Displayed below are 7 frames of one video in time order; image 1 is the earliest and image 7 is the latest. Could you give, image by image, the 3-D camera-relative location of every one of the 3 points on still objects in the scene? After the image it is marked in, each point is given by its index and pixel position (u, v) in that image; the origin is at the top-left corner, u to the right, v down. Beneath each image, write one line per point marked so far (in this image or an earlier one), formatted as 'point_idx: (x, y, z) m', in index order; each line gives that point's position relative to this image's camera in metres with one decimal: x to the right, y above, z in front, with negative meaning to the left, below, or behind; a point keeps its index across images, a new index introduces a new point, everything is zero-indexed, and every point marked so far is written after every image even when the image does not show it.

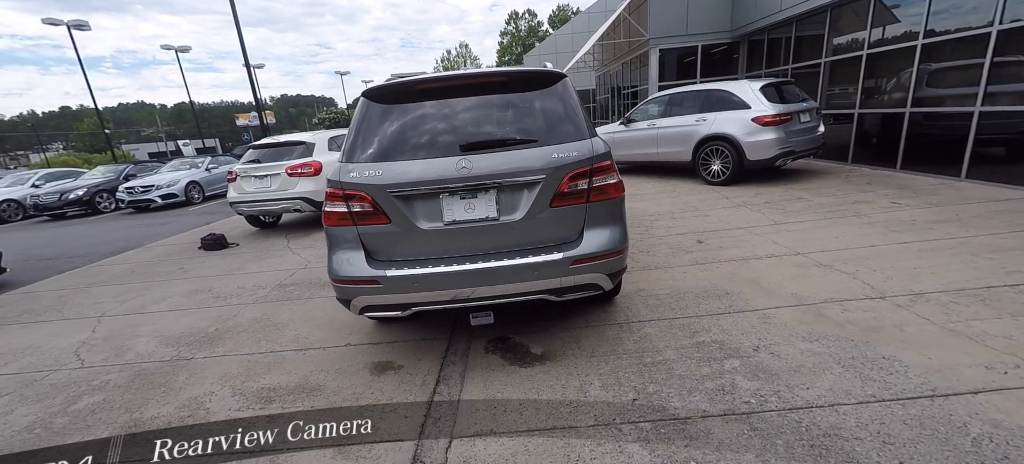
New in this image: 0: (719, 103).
0: (+3.4, +2.1, +6.6) m
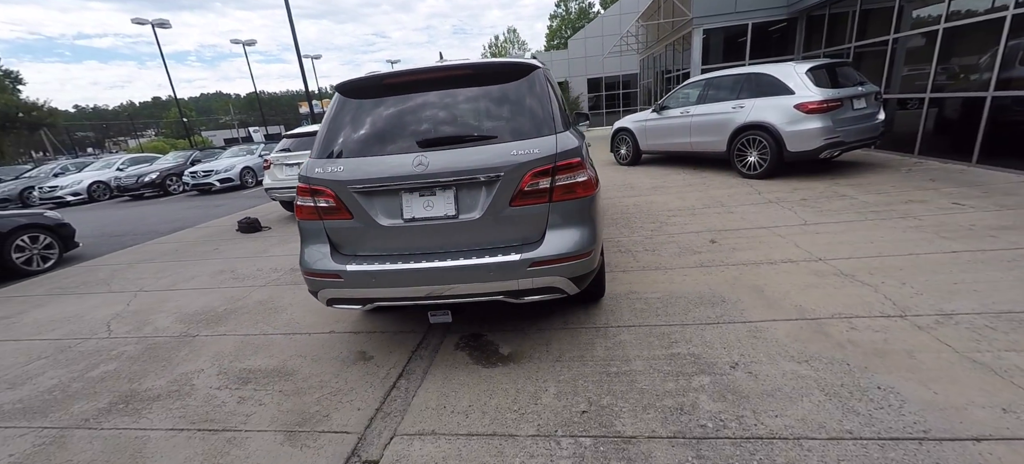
0: (+3.7, +2.1, +6.1) m
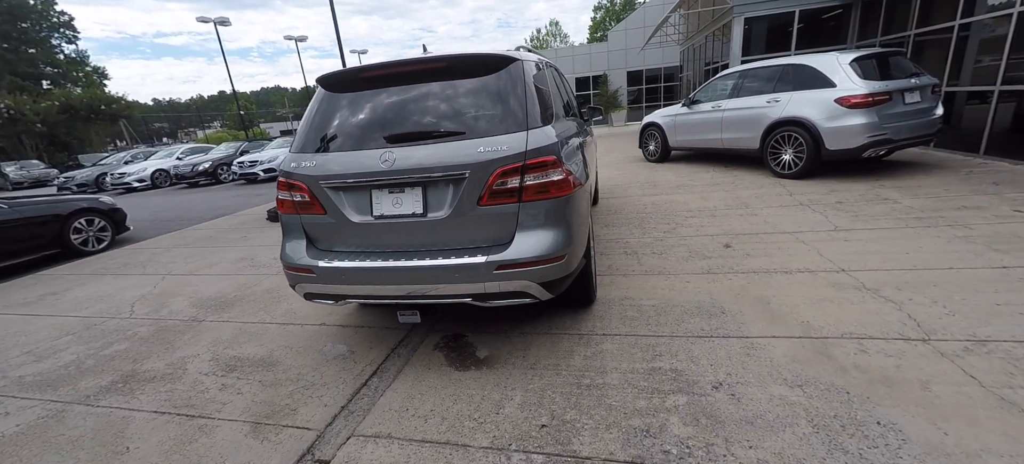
0: (+3.9, +2.1, +5.6) m
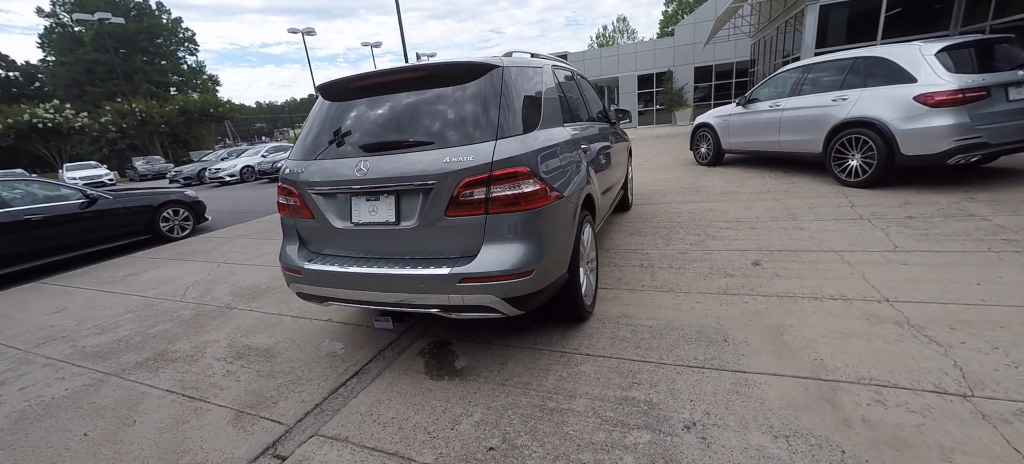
0: (+4.3, +1.9, +4.9) m
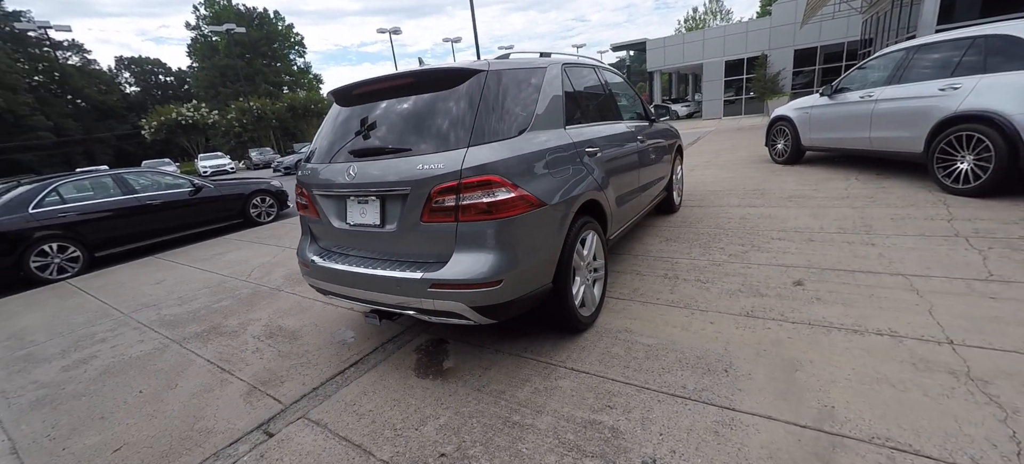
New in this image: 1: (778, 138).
0: (+4.7, +1.7, +4.0) m
1: (+4.5, +1.6, +6.8) m
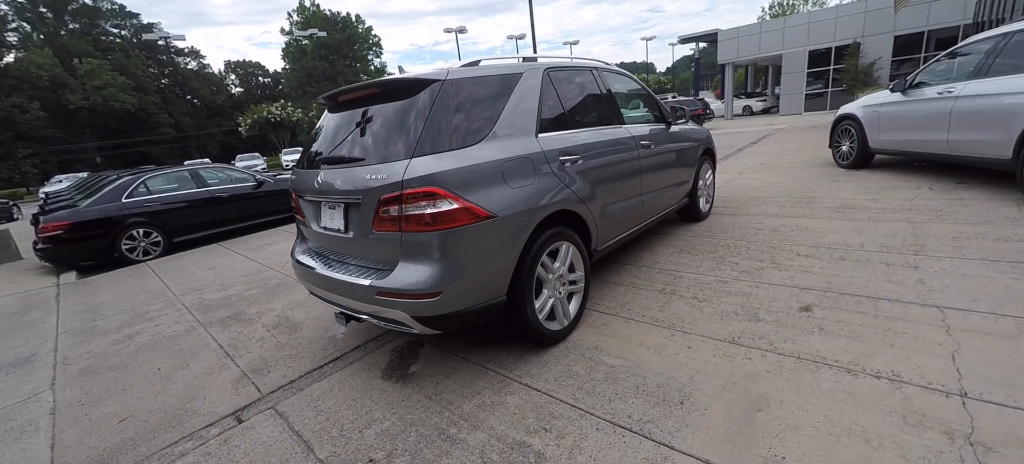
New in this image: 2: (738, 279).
0: (+4.8, +1.5, +3.2) m
1: (+4.9, +1.4, +6.1) m
2: (+1.7, -0.4, +3.1) m
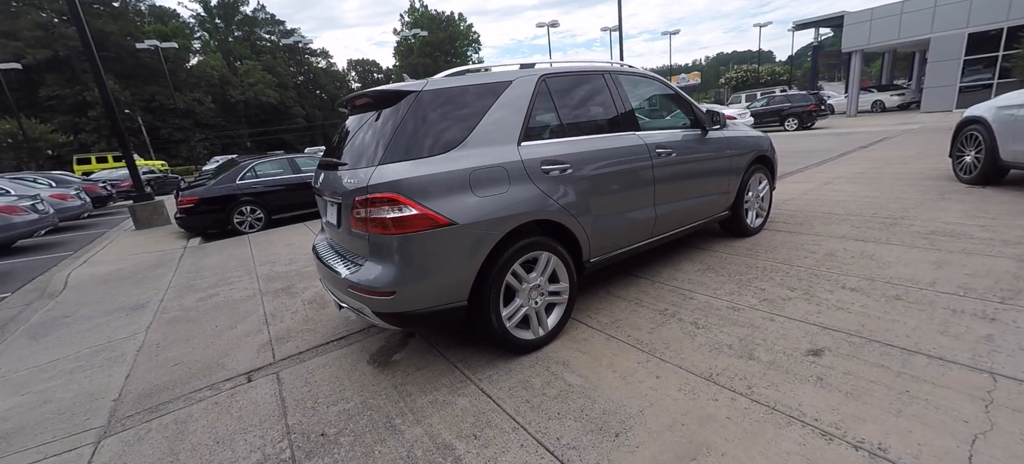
0: (+4.8, +1.1, +2.2) m
1: (+5.6, +1.0, +4.9) m
2: (+1.7, -0.5, +2.7) m
